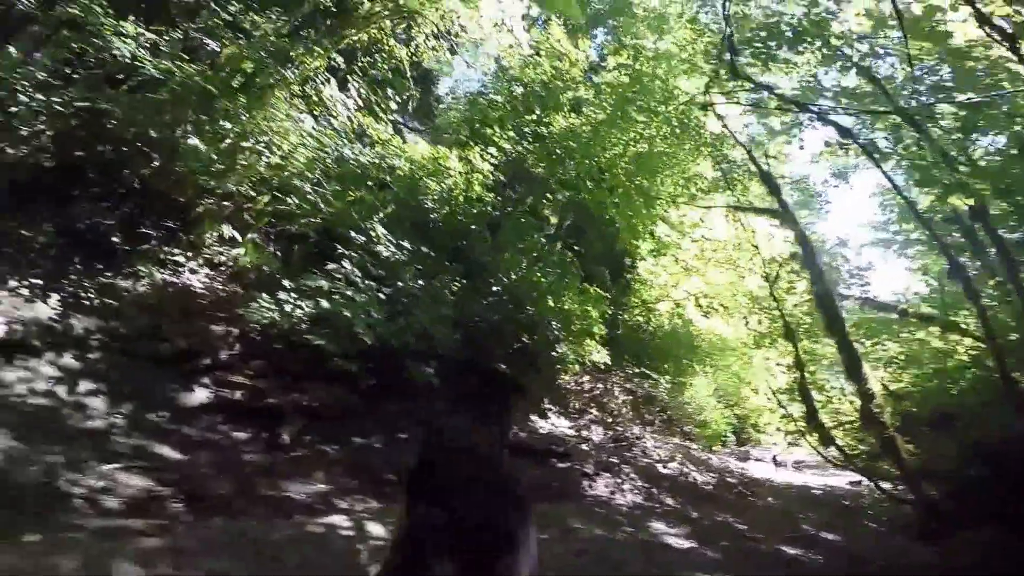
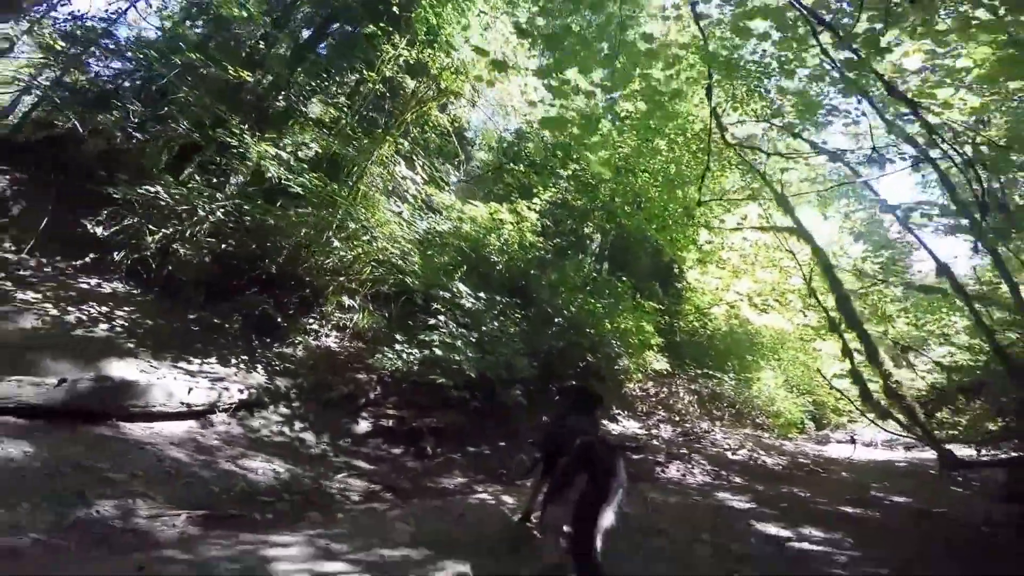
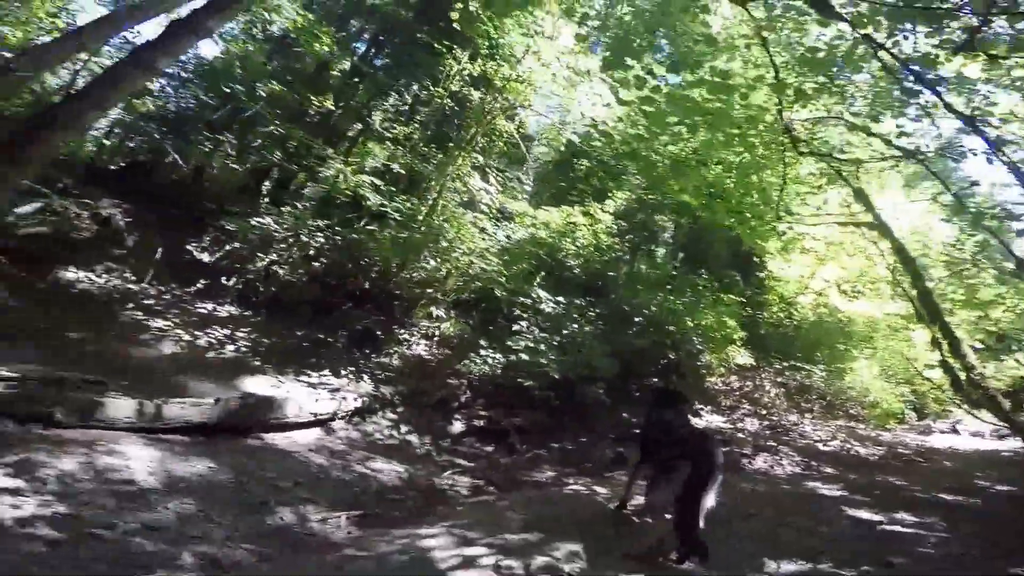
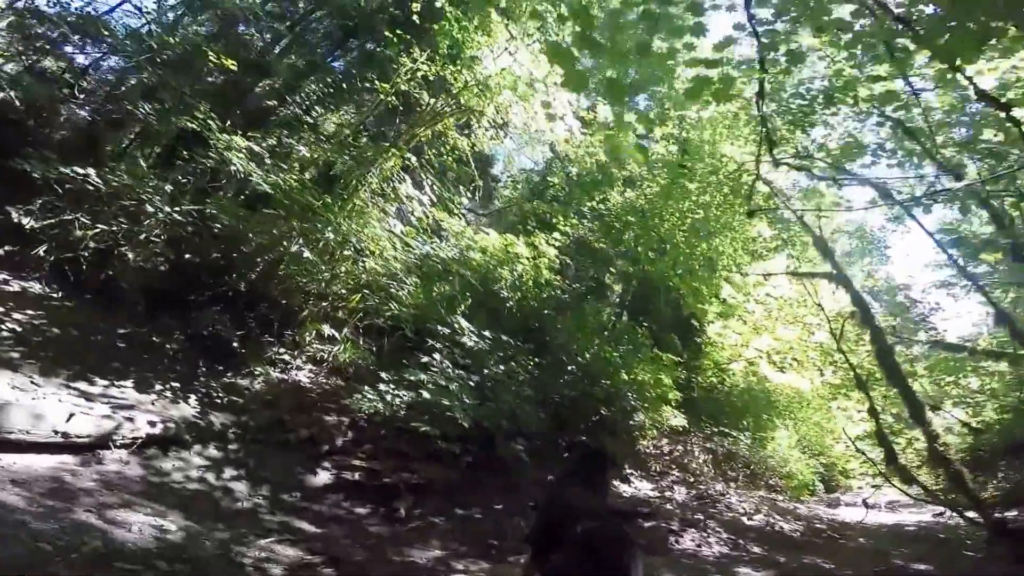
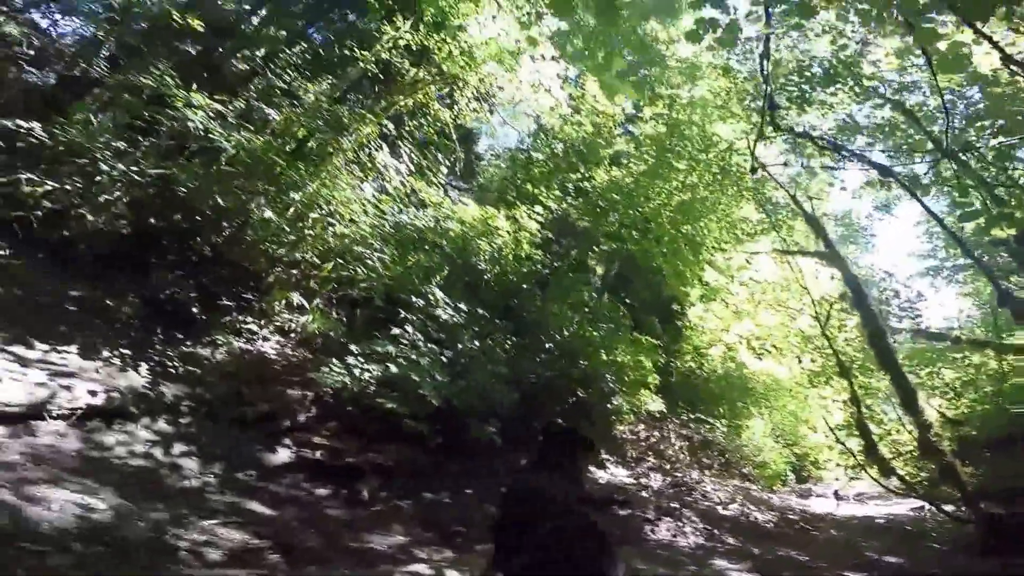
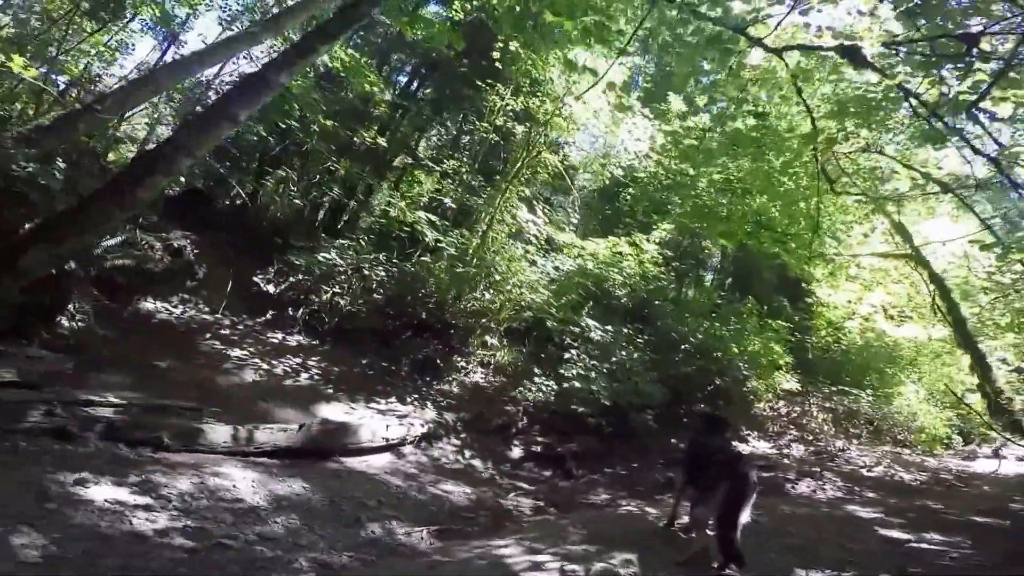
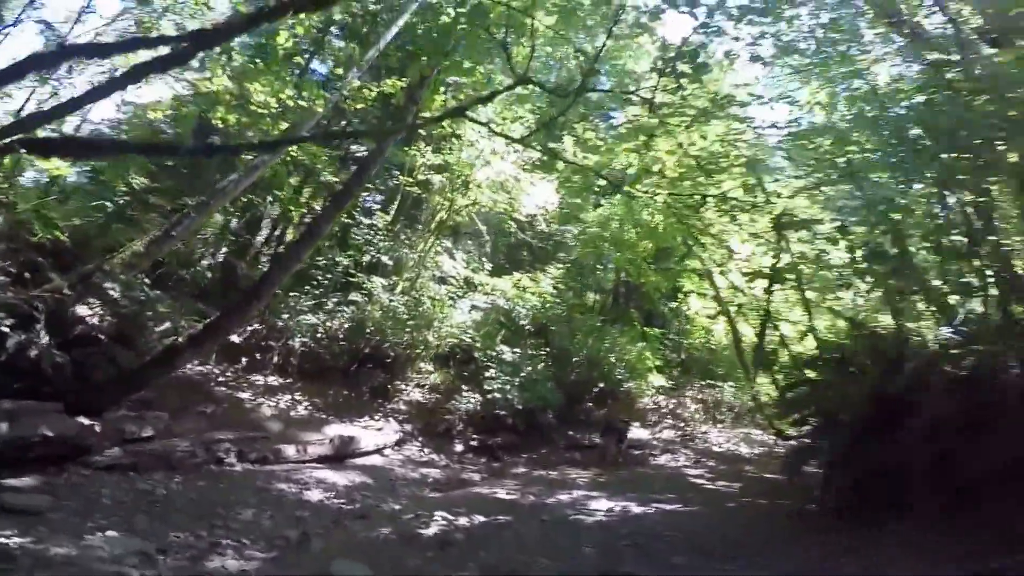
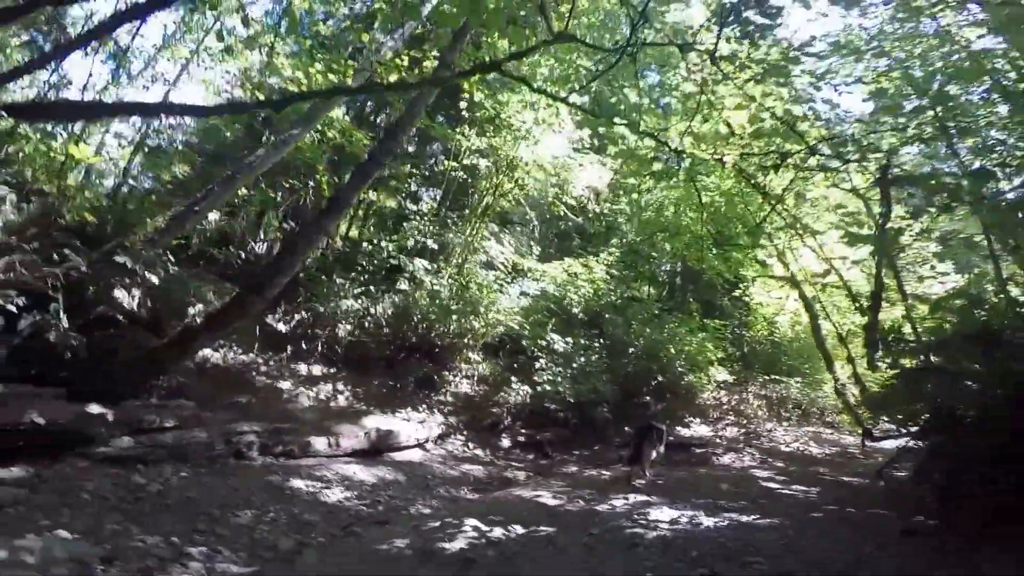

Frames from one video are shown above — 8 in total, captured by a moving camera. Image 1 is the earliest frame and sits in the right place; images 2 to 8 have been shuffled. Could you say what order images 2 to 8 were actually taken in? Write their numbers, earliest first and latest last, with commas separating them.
5, 4, 2, 3, 6, 8, 7
